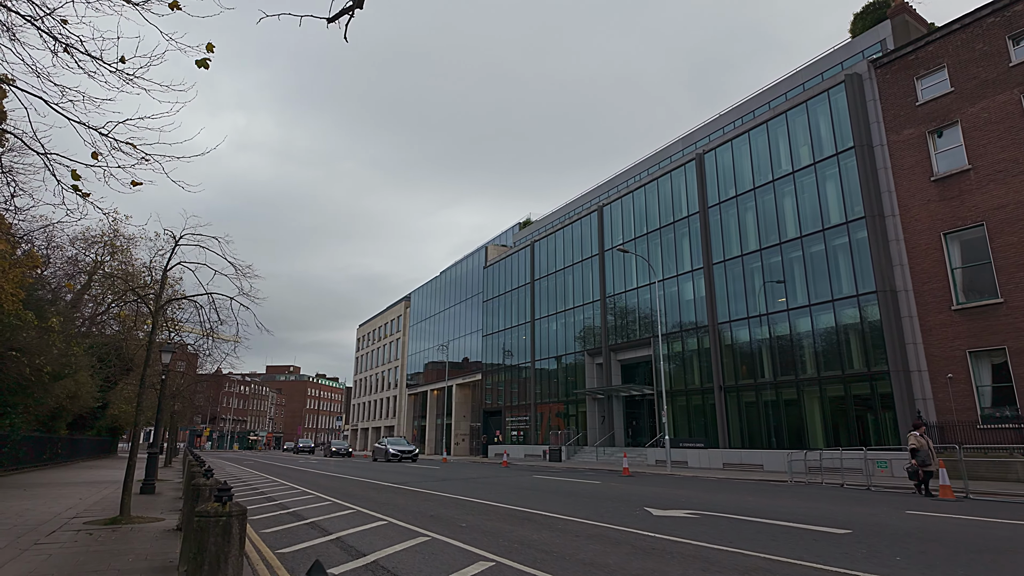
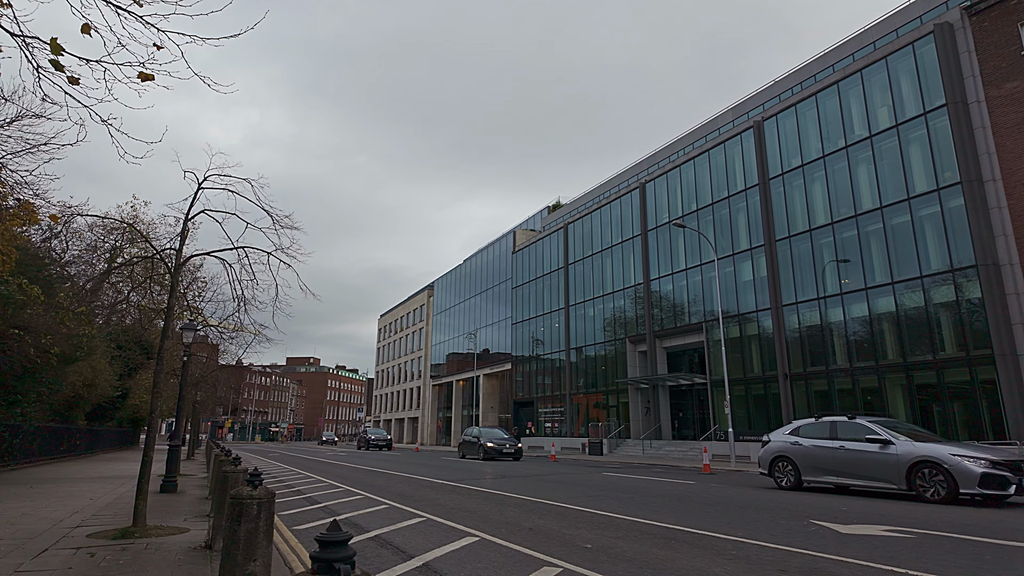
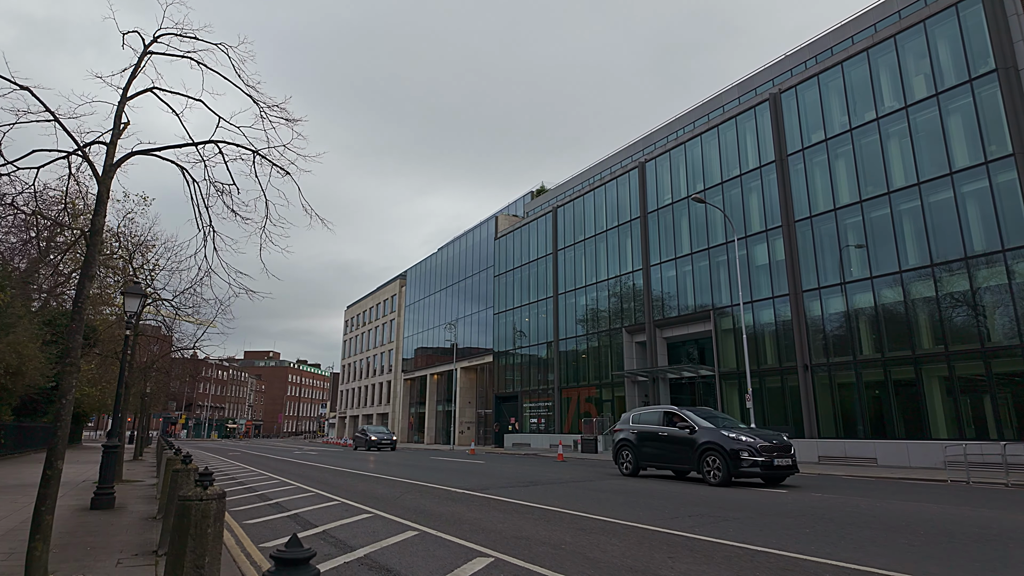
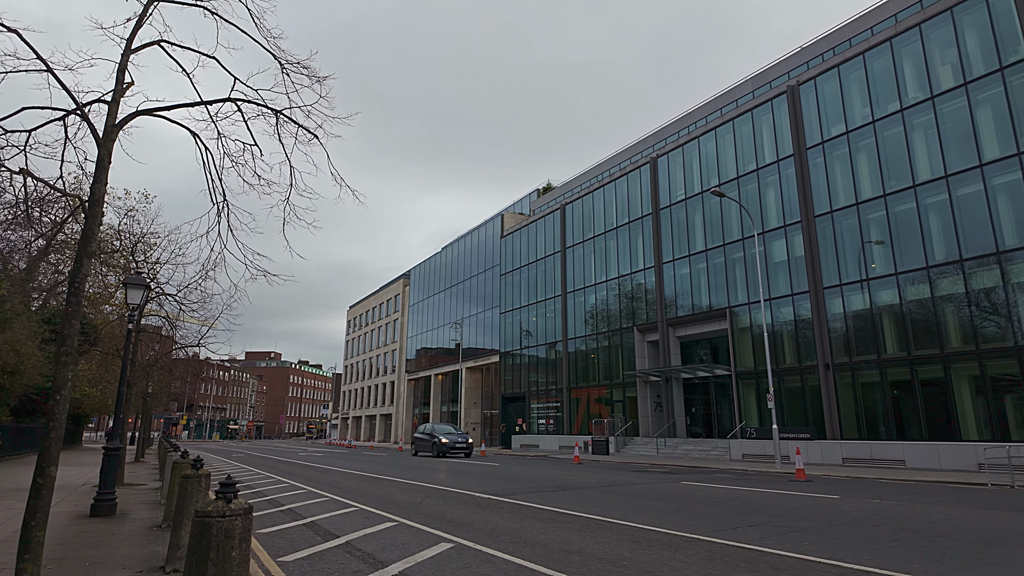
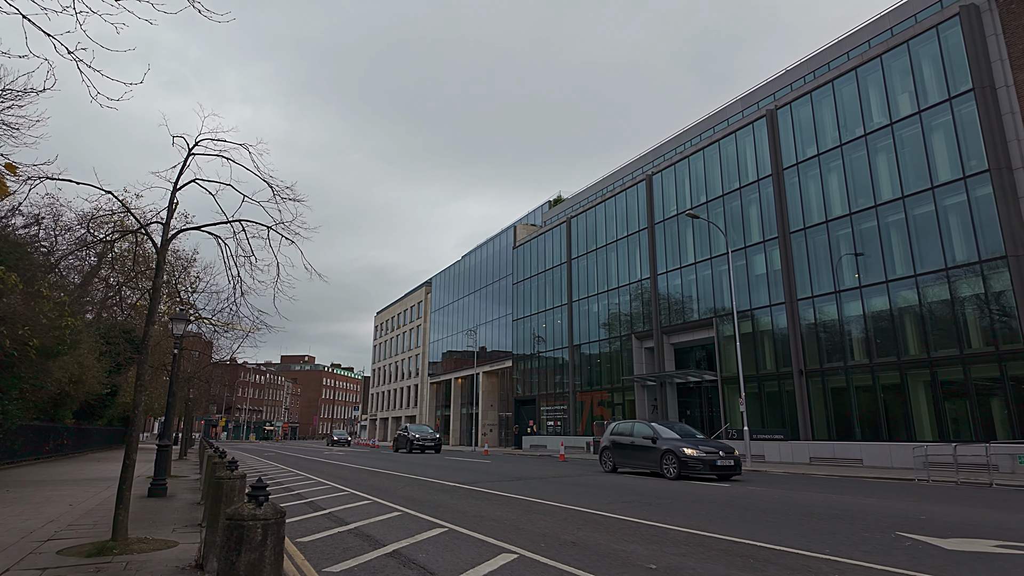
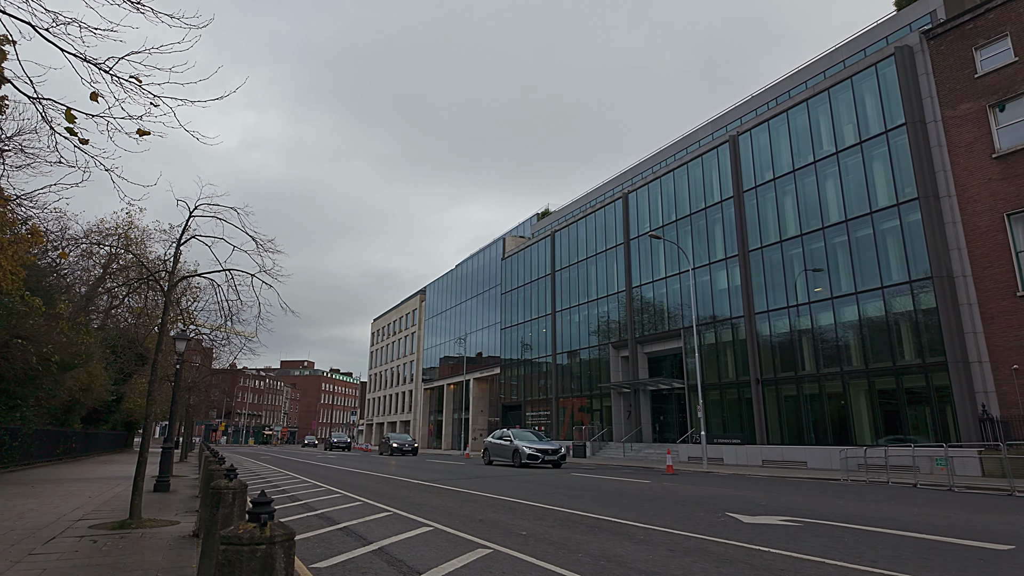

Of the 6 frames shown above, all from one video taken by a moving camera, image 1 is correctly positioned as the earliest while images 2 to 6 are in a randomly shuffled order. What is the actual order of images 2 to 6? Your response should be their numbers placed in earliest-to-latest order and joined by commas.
6, 2, 5, 3, 4
